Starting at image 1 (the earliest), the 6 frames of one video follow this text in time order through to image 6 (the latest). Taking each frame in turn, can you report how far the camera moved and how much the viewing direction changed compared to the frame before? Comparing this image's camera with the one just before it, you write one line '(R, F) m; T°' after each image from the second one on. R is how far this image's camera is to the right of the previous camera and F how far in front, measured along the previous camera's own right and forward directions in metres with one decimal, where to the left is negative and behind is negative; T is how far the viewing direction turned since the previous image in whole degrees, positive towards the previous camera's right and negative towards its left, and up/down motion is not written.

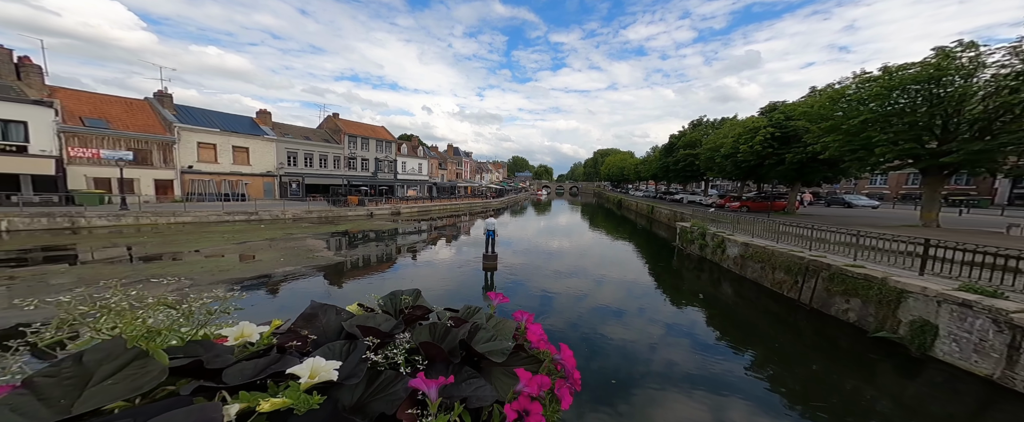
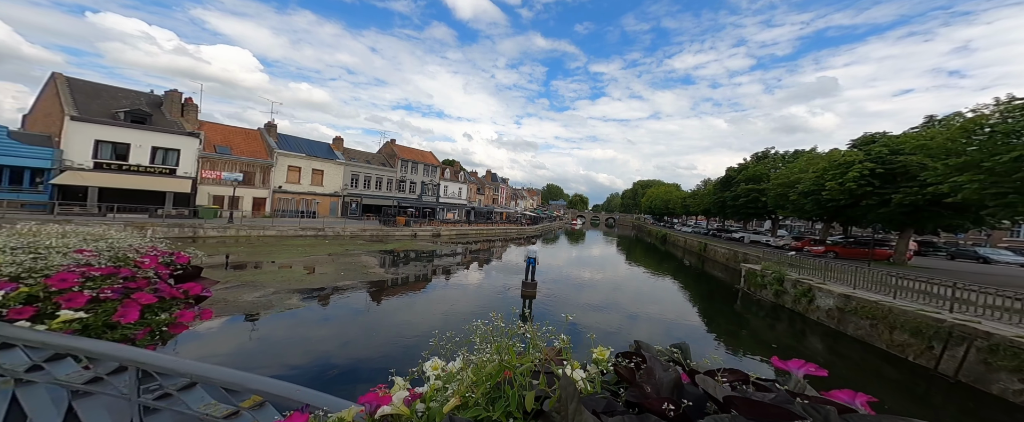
(-0.8, +0.2) m; -7°
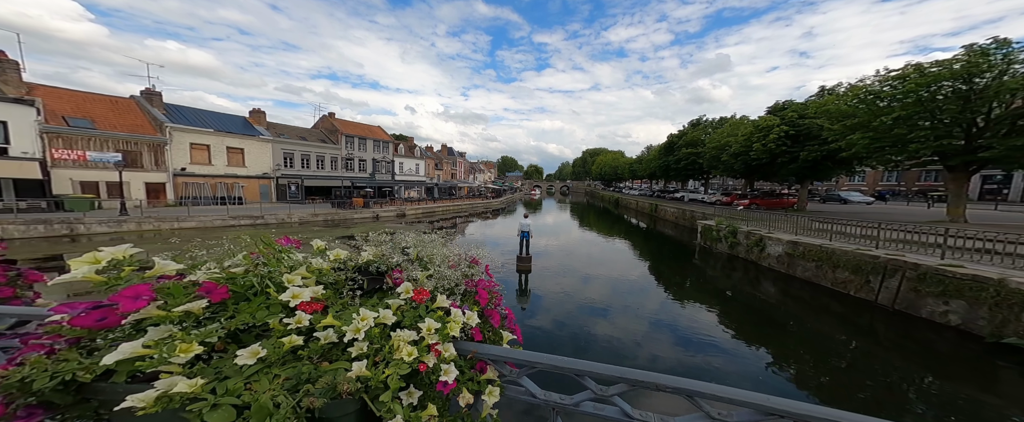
(-1.1, +0.3) m; +8°
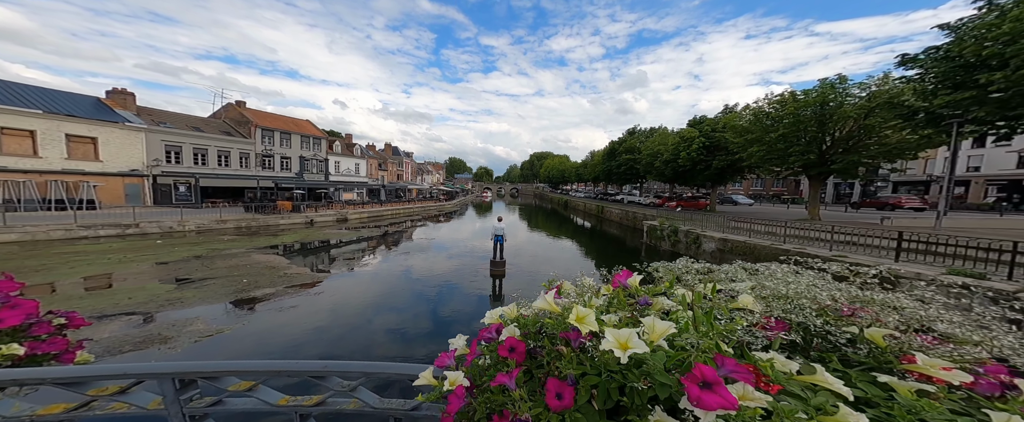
(-0.7, -0.1) m; +10°
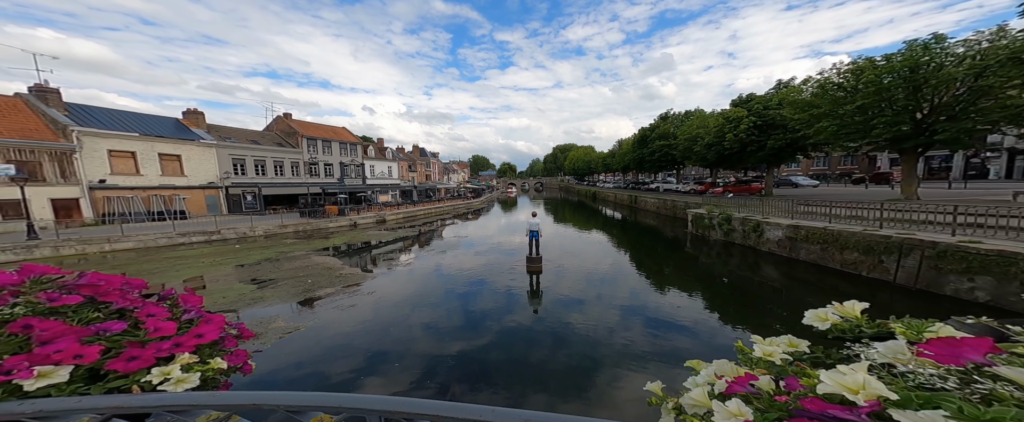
(-0.6, +0.7) m; -5°
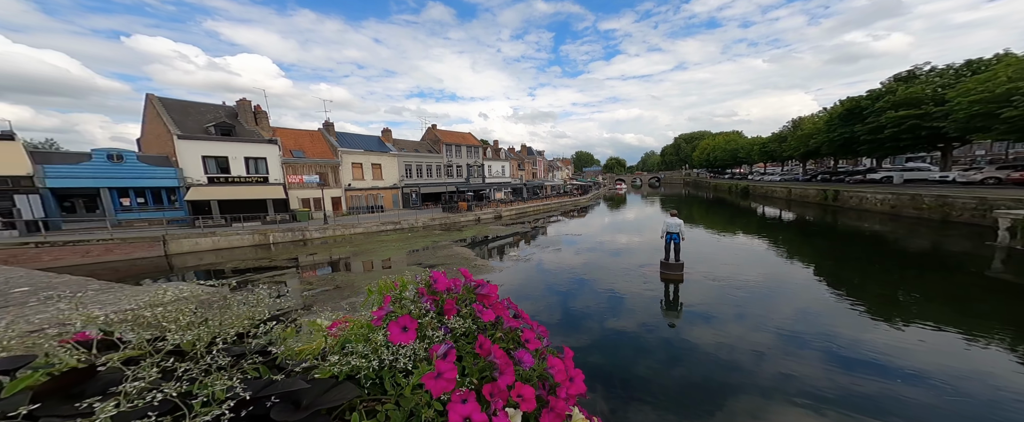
(-3.3, +0.6) m; -22°
